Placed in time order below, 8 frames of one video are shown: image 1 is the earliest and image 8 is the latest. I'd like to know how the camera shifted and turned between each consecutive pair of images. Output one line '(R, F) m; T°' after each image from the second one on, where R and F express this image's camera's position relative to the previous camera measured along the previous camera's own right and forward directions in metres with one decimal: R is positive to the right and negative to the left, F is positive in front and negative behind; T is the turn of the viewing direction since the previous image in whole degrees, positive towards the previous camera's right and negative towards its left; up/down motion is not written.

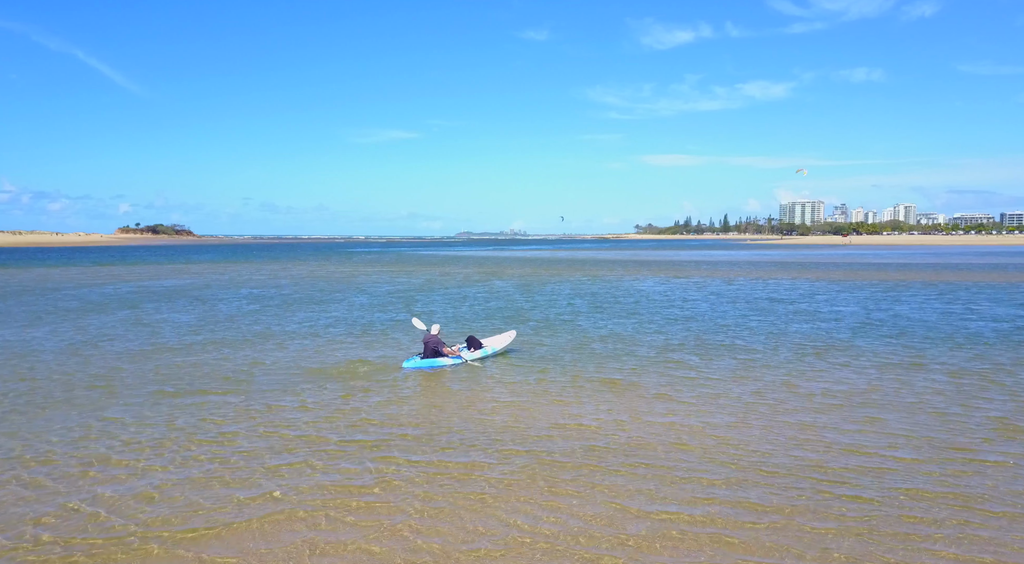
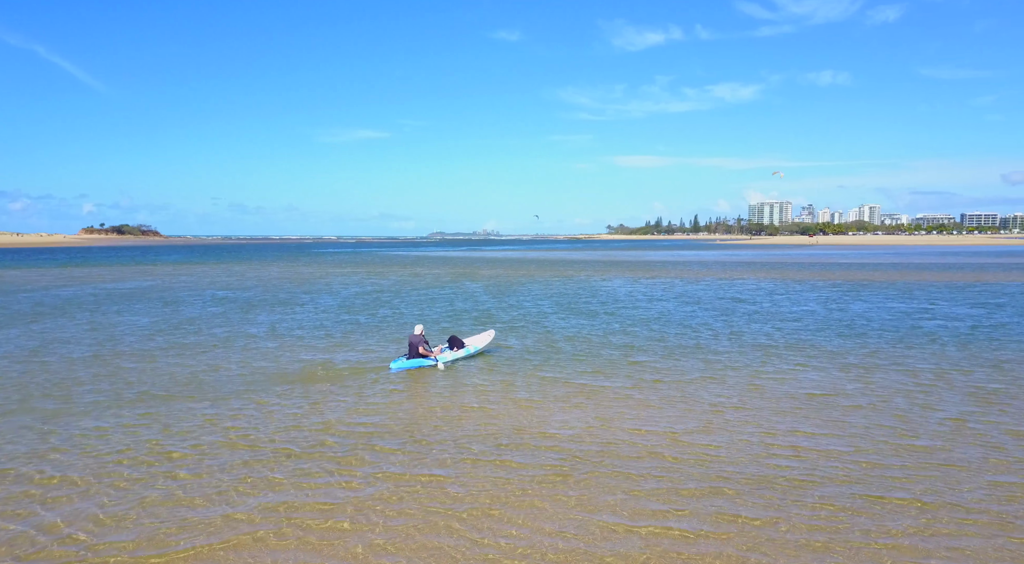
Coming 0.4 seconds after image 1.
(-0.1, 0.0) m; +2°
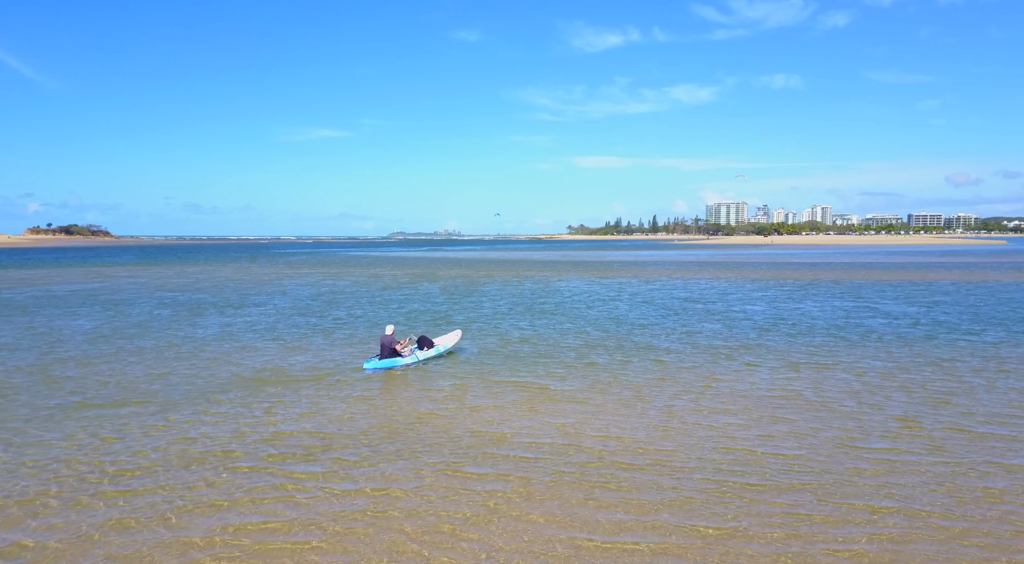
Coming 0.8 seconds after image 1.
(+0.1, +0.3) m; +3°
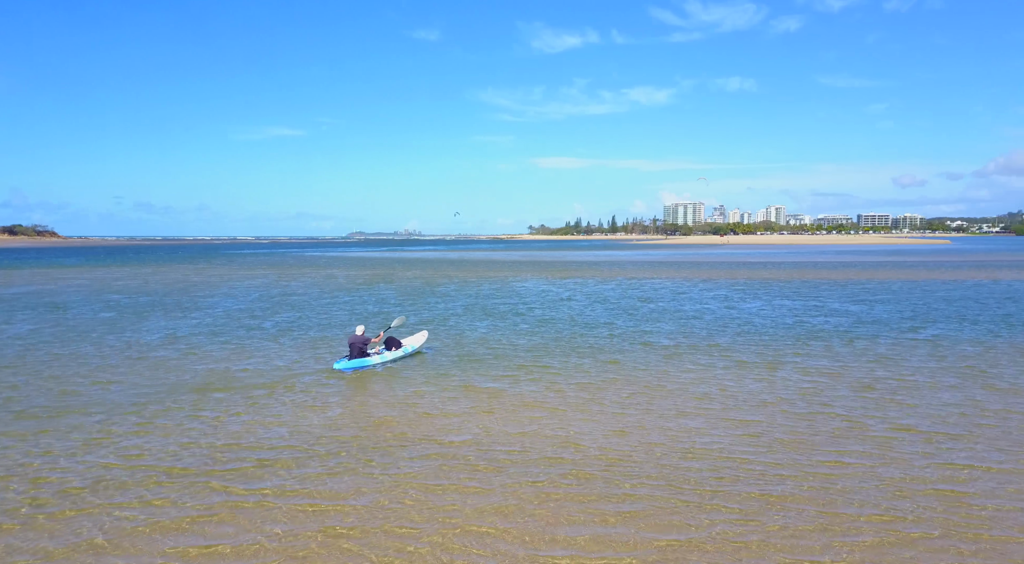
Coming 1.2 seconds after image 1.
(+0.1, +0.2) m; +3°
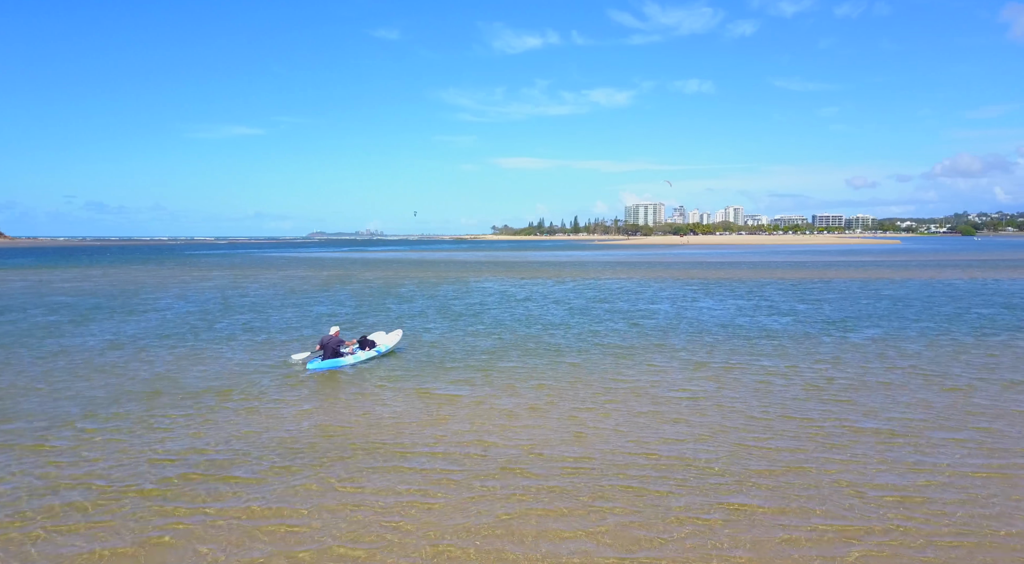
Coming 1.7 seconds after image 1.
(-1.2, -0.3) m; +3°
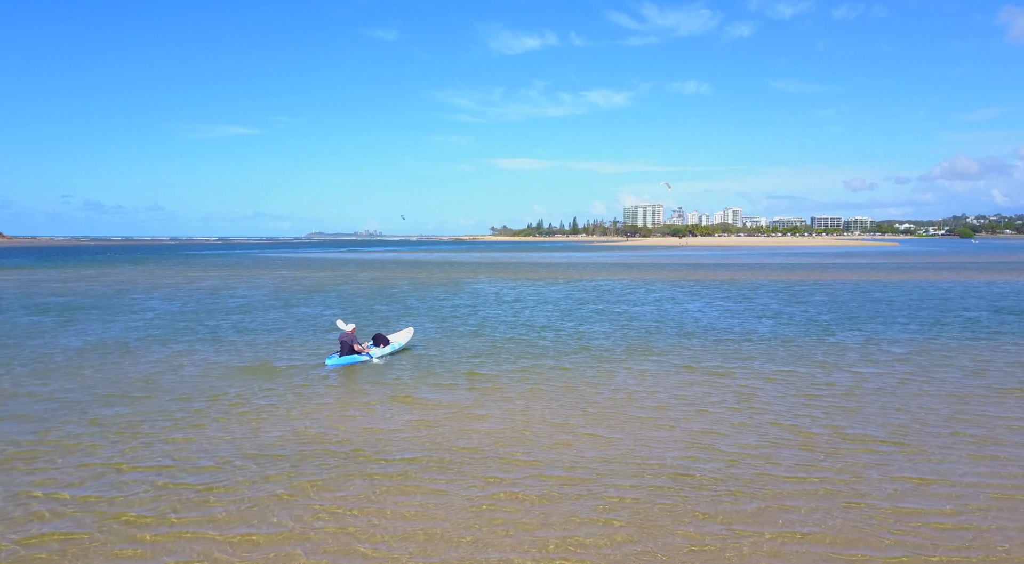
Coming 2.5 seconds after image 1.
(-1.0, -1.0) m; 0°
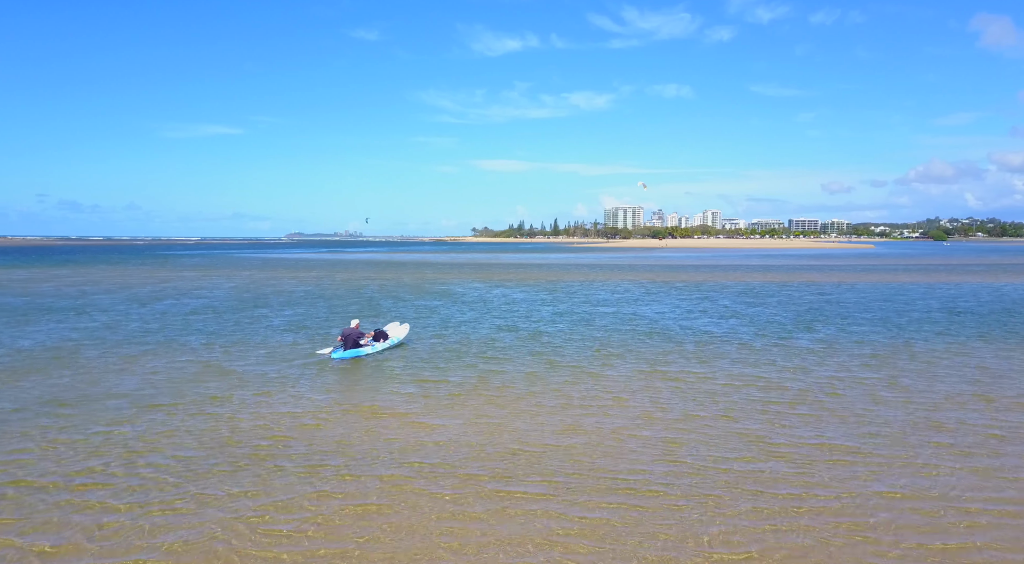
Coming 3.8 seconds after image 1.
(-0.3, -0.4) m; +2°
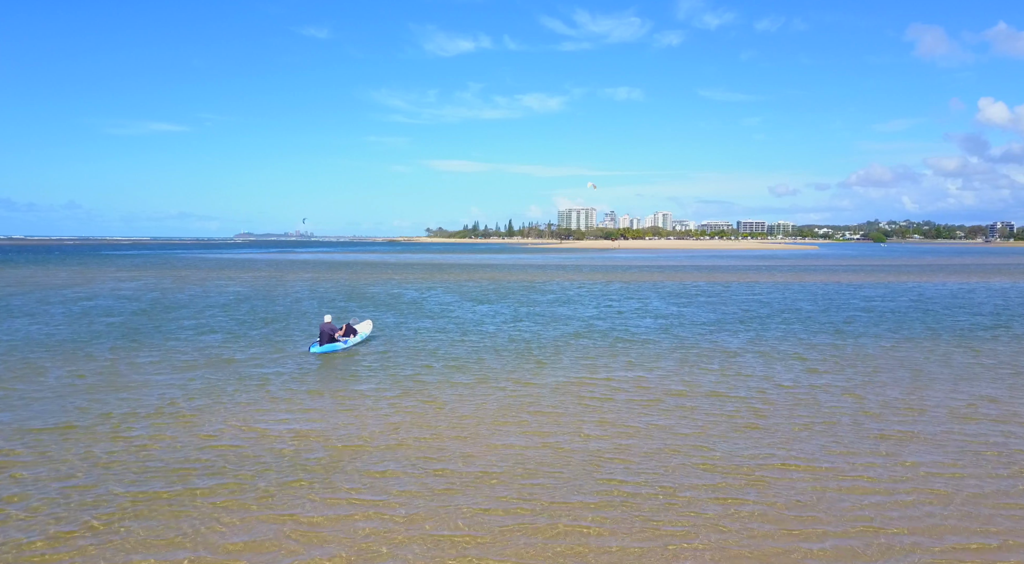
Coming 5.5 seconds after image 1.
(+0.4, +0.8) m; +4°
